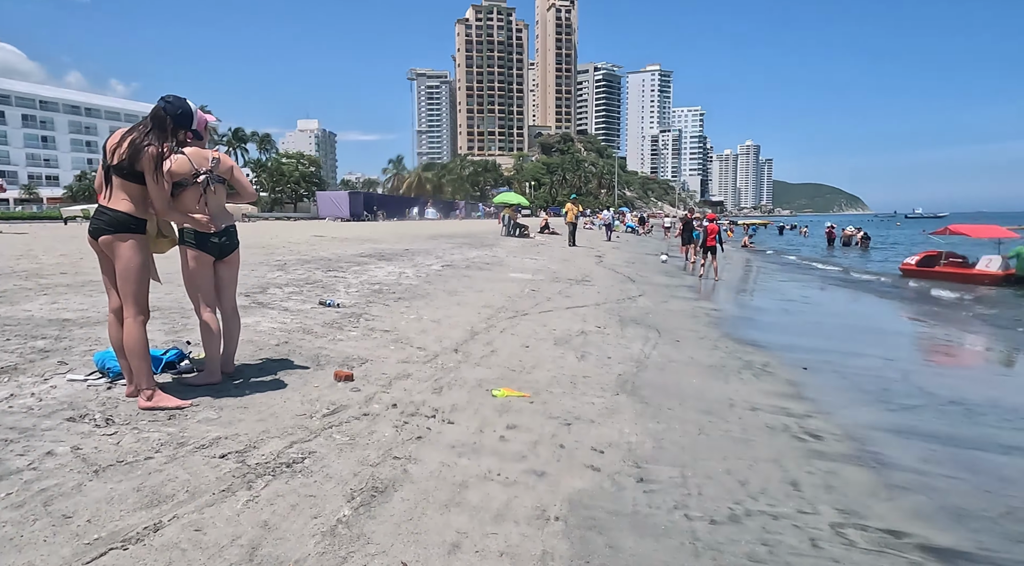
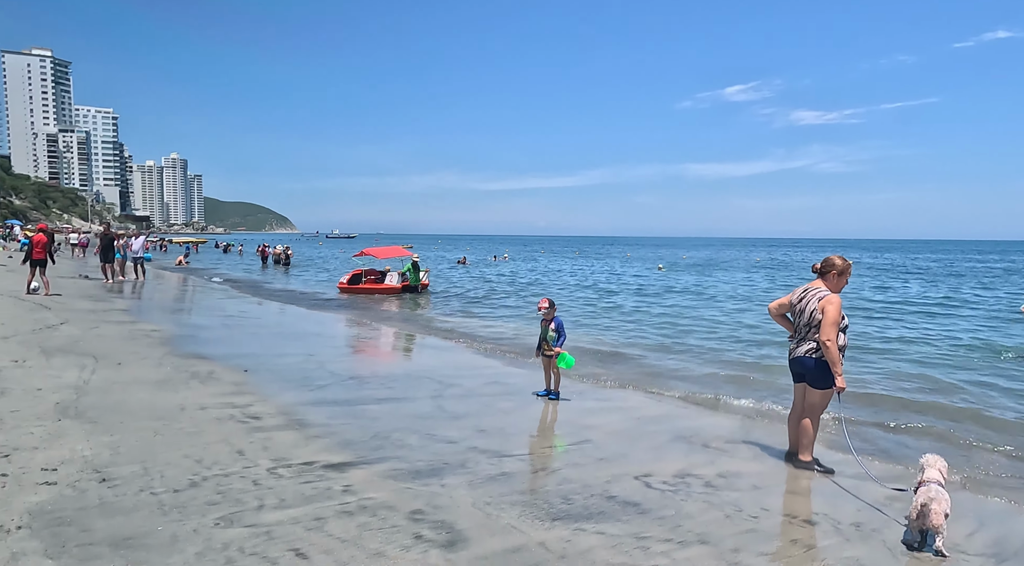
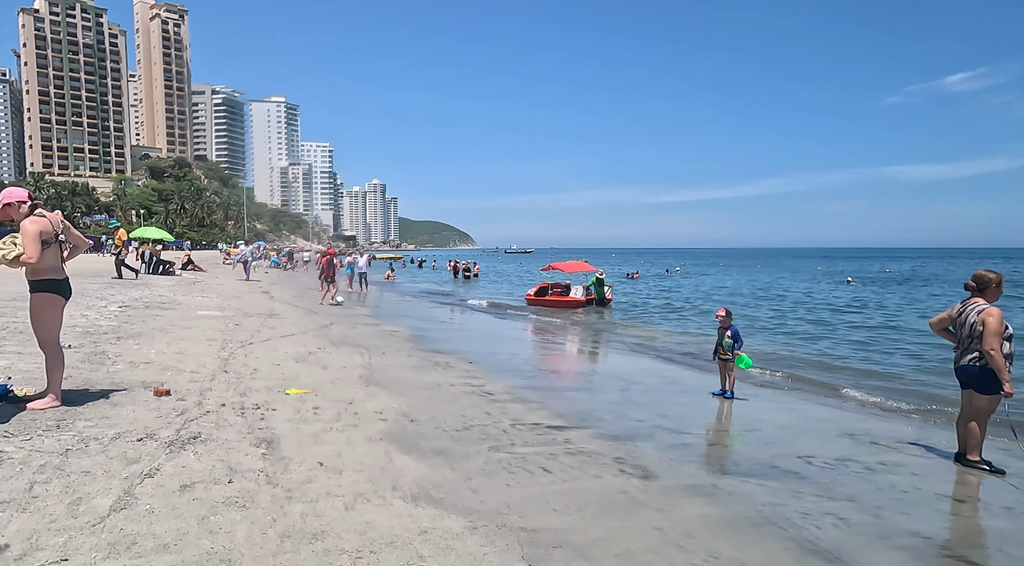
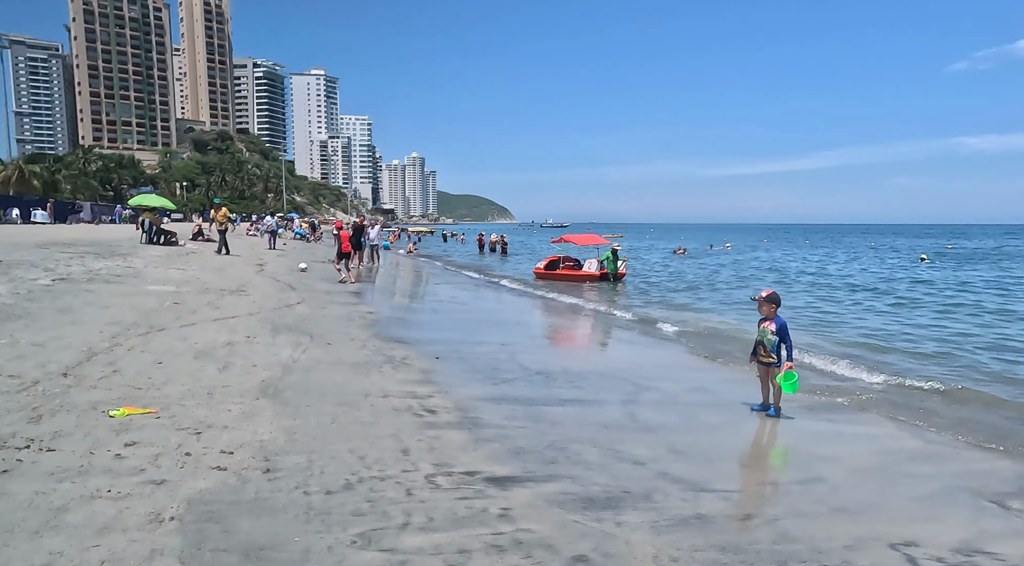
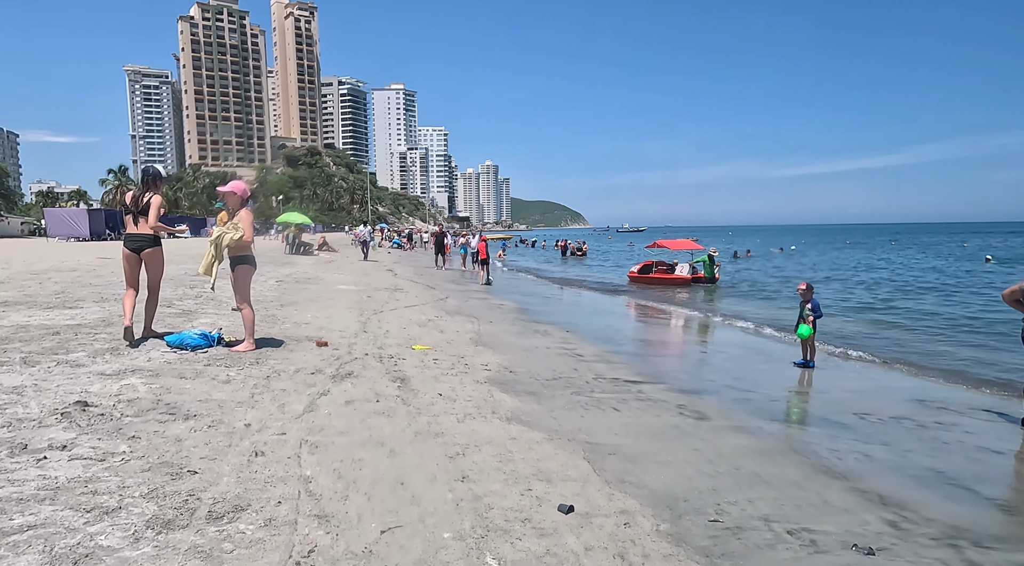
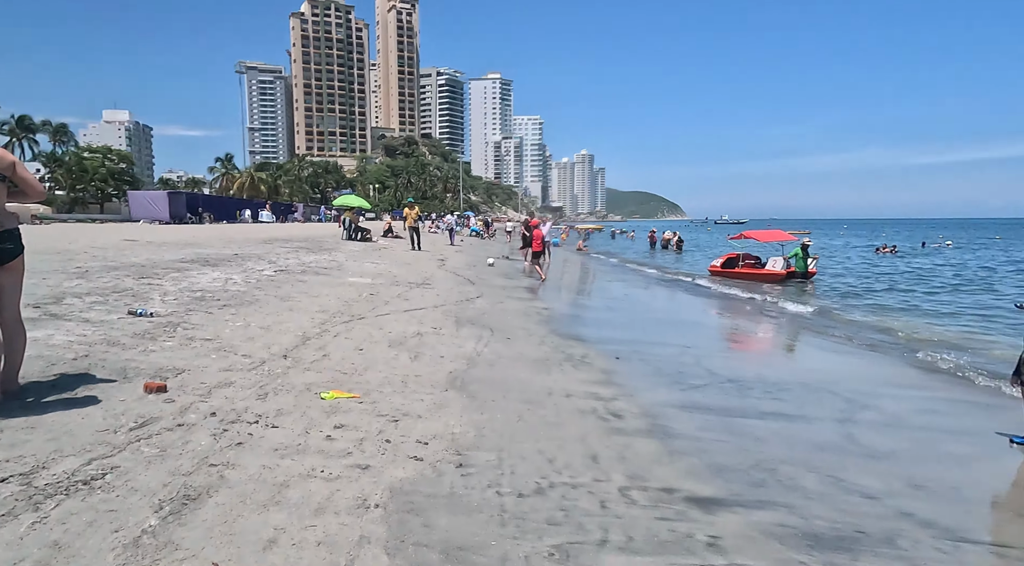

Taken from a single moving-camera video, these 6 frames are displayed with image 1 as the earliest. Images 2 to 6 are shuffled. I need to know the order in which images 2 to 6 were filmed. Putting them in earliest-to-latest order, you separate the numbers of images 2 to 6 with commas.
6, 4, 2, 3, 5
